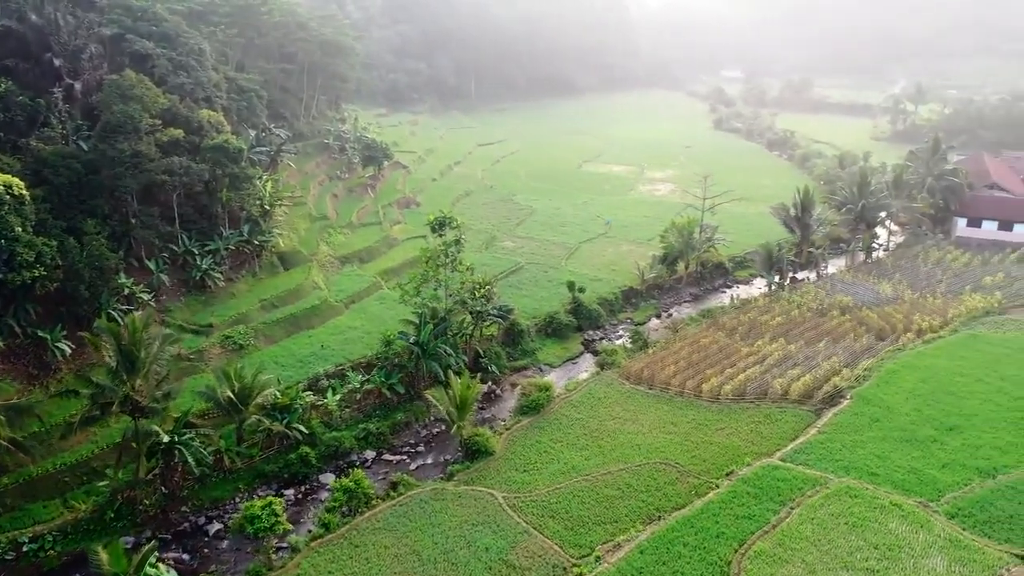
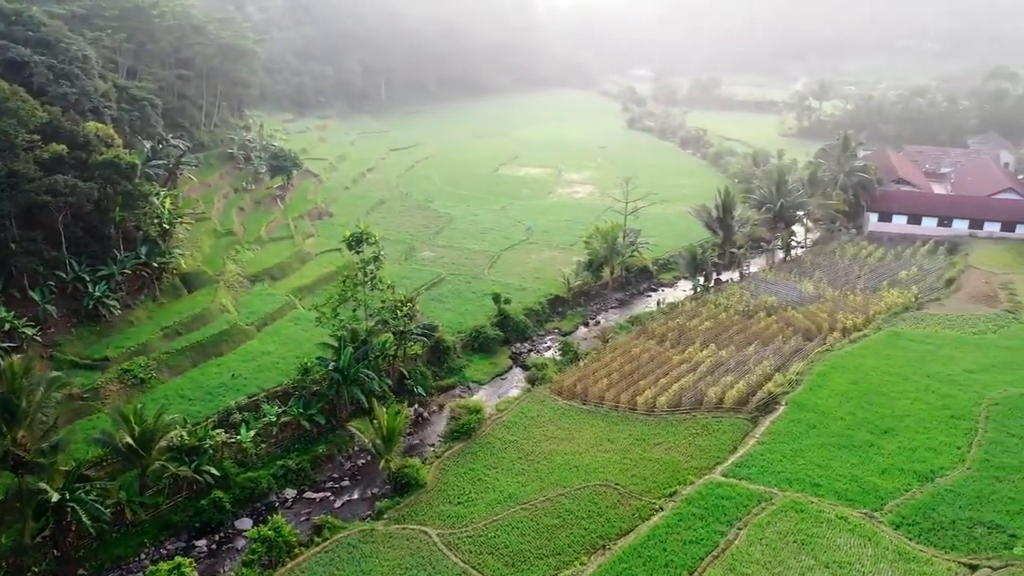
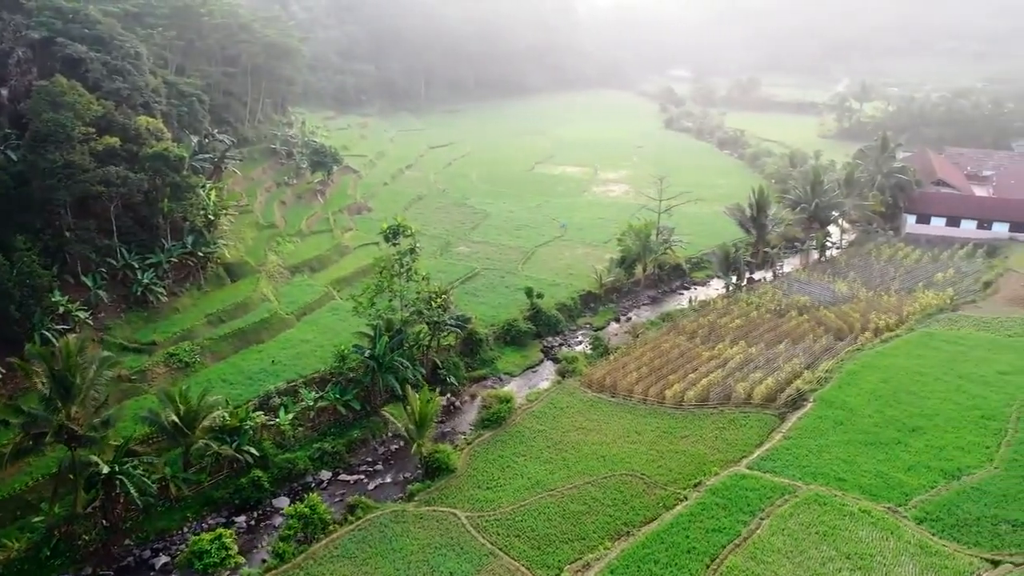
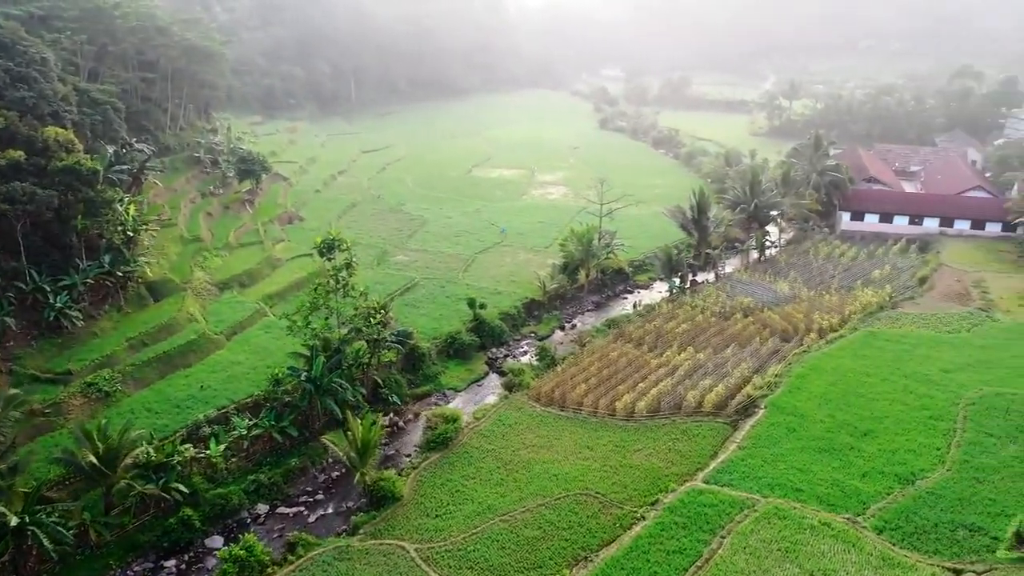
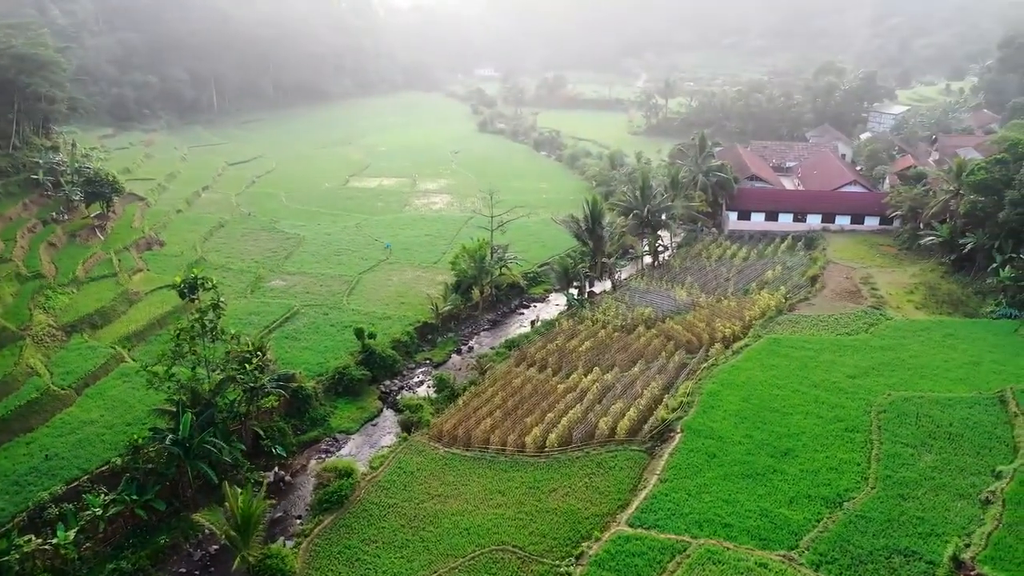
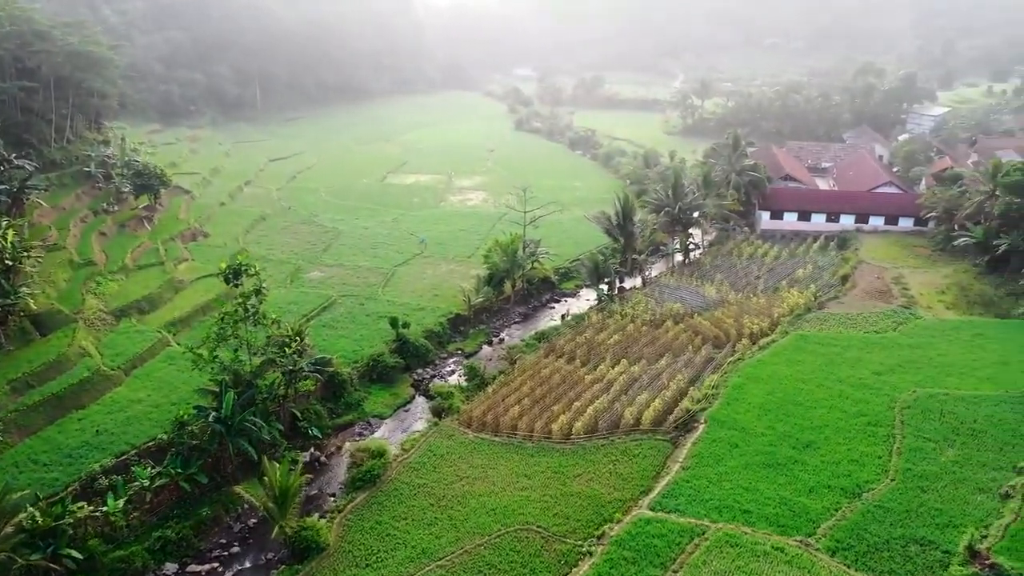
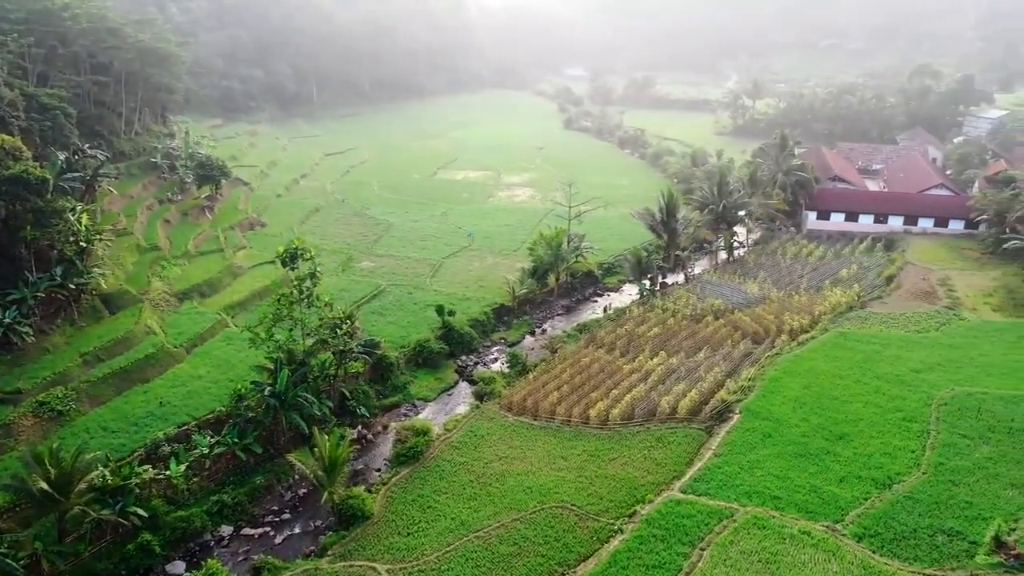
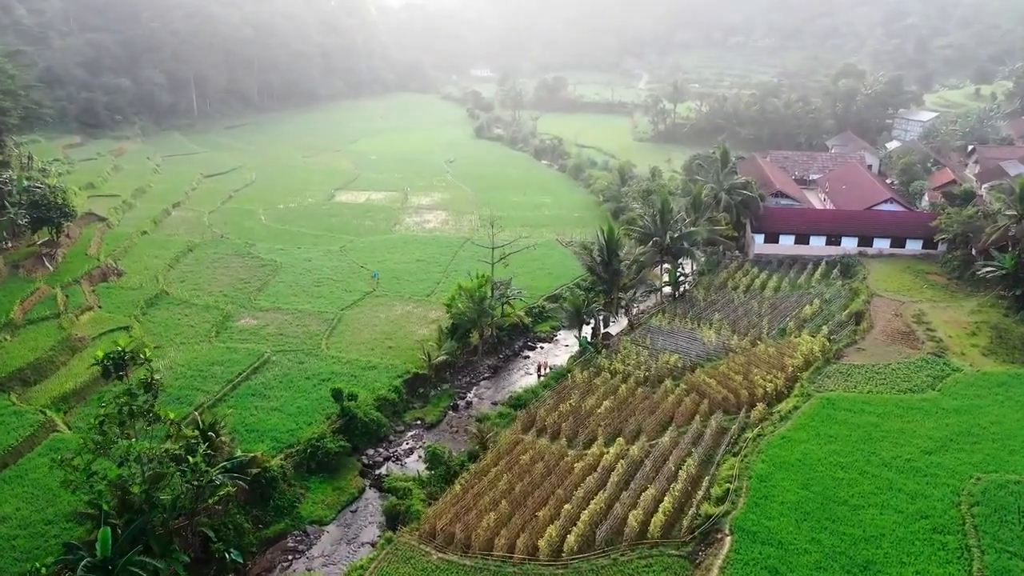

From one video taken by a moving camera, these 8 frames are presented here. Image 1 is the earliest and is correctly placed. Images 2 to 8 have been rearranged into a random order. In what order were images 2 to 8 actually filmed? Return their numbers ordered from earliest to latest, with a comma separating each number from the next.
3, 2, 4, 7, 6, 5, 8
